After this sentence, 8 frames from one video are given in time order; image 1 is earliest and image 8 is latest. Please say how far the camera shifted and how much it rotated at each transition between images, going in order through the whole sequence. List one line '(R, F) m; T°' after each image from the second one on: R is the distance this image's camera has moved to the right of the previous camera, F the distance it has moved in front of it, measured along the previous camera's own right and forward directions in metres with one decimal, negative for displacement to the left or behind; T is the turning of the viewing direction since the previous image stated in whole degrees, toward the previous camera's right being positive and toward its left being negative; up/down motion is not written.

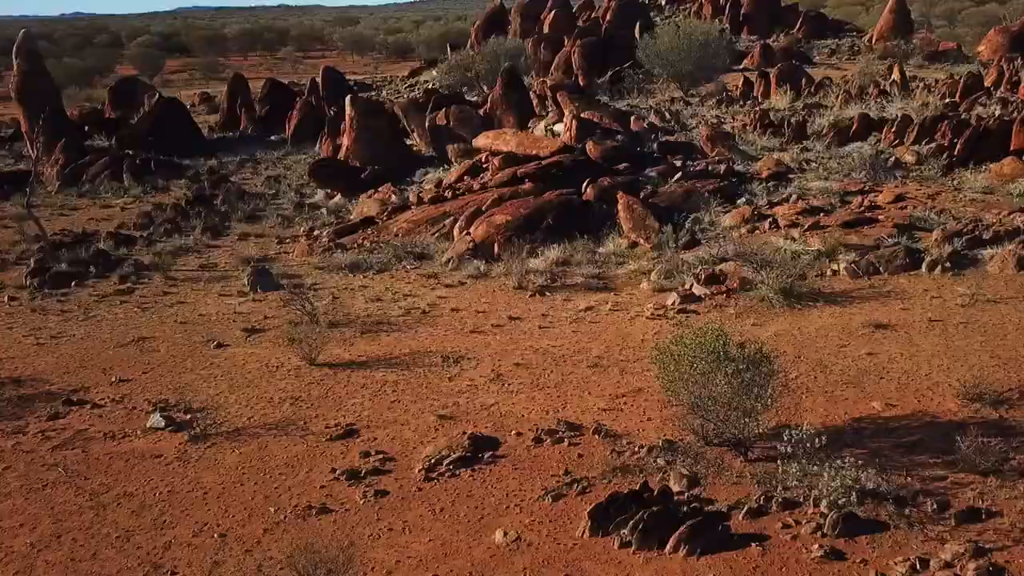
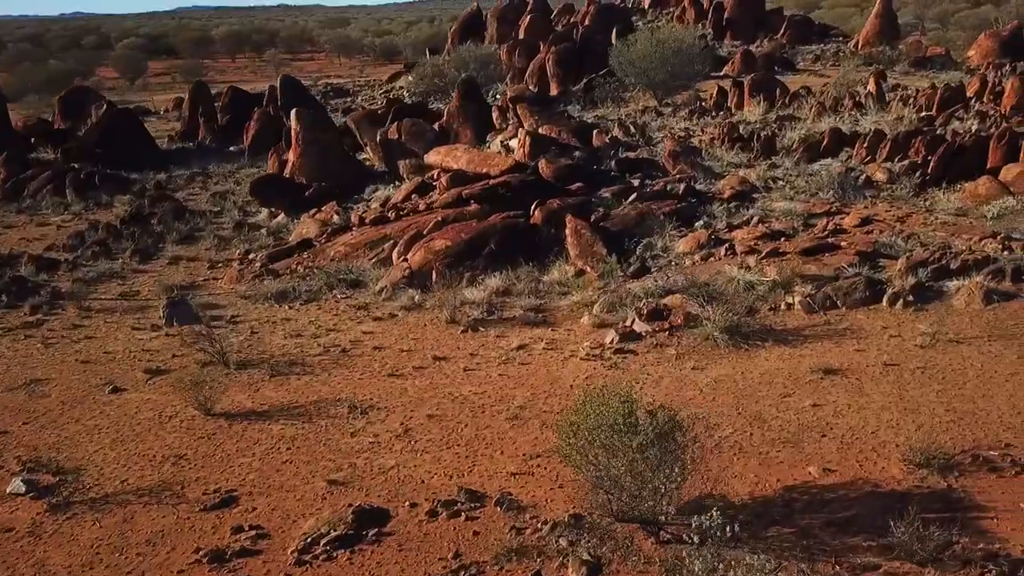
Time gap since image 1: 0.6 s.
(+0.3, +0.5) m; 0°
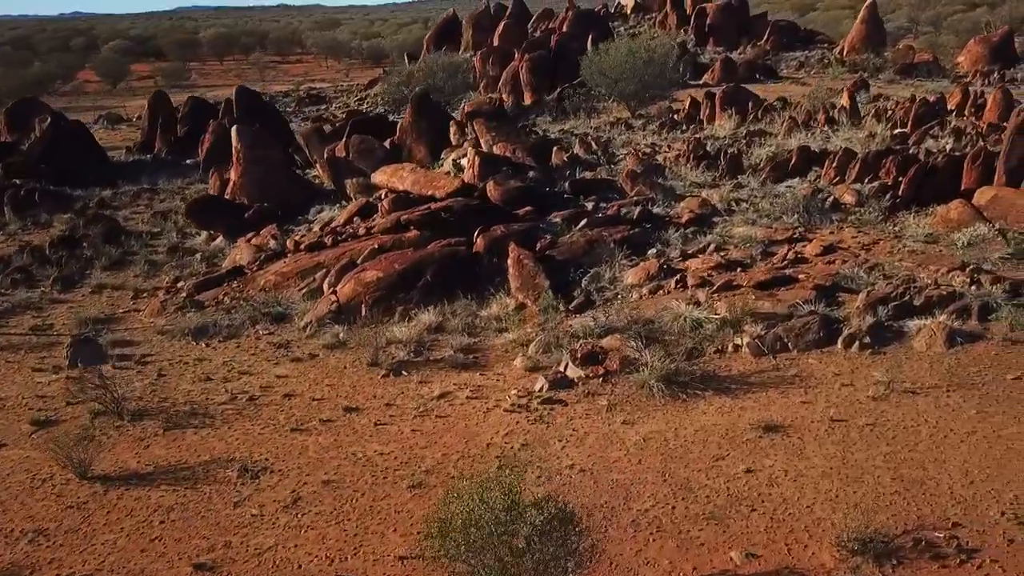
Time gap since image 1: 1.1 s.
(+0.3, +0.5) m; 0°
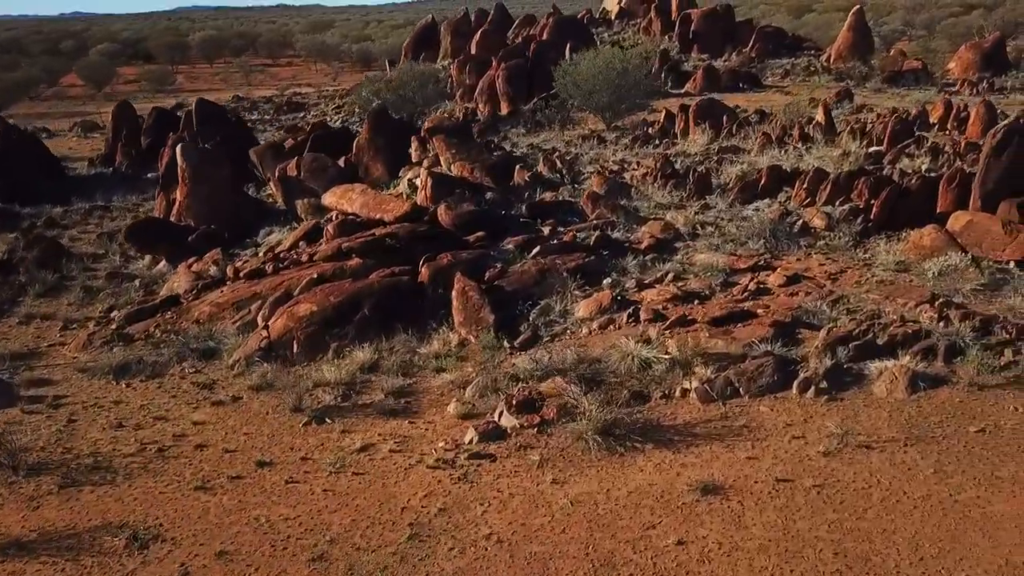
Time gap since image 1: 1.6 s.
(+0.2, +0.4) m; 0°
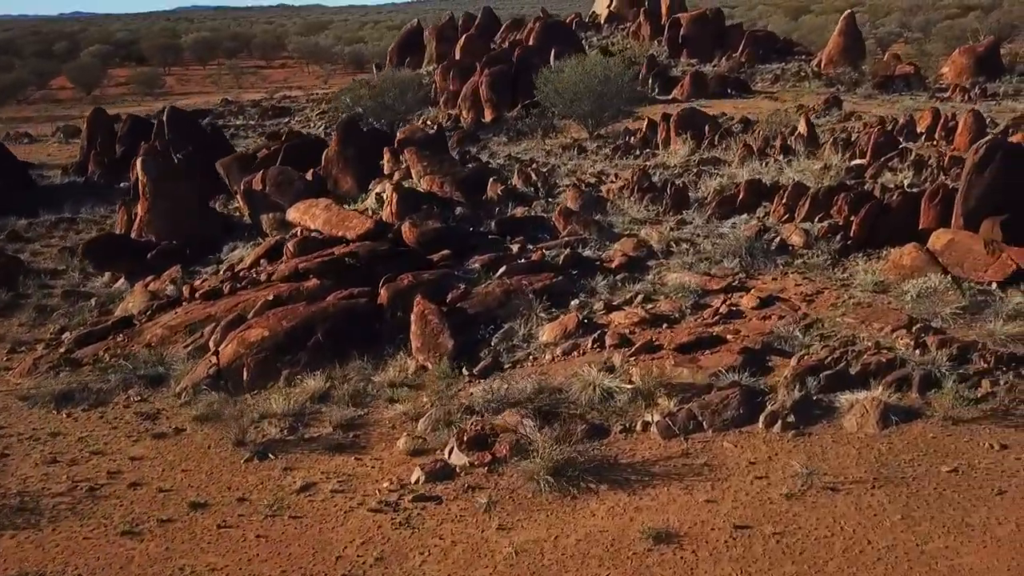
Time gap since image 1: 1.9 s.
(+0.2, +0.3) m; 0°
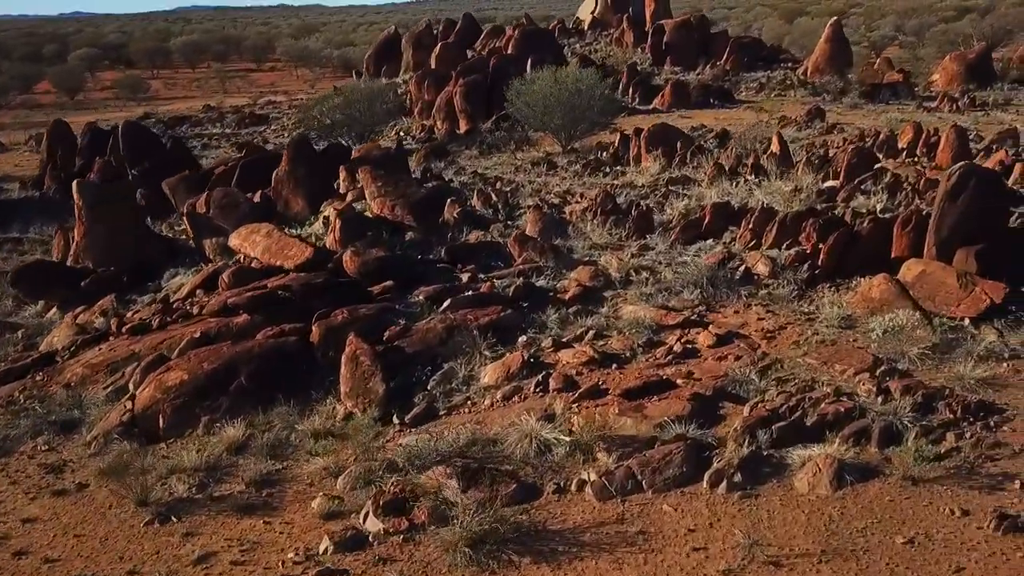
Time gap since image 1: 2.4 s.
(+0.2, +0.5) m; 0°
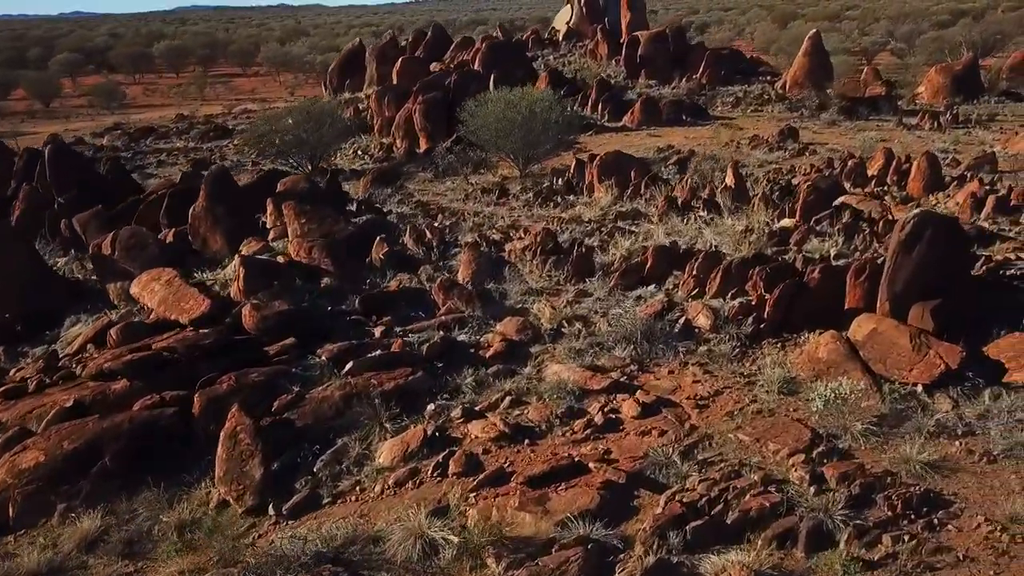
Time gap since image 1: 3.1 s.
(+0.4, +0.7) m; 0°
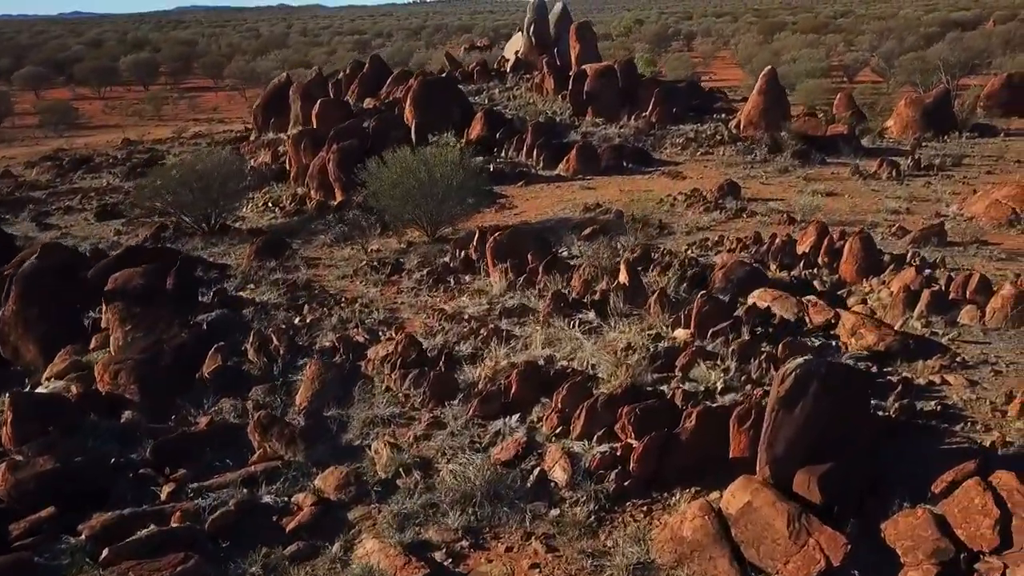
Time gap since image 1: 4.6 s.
(+0.7, +1.2) m; 0°
